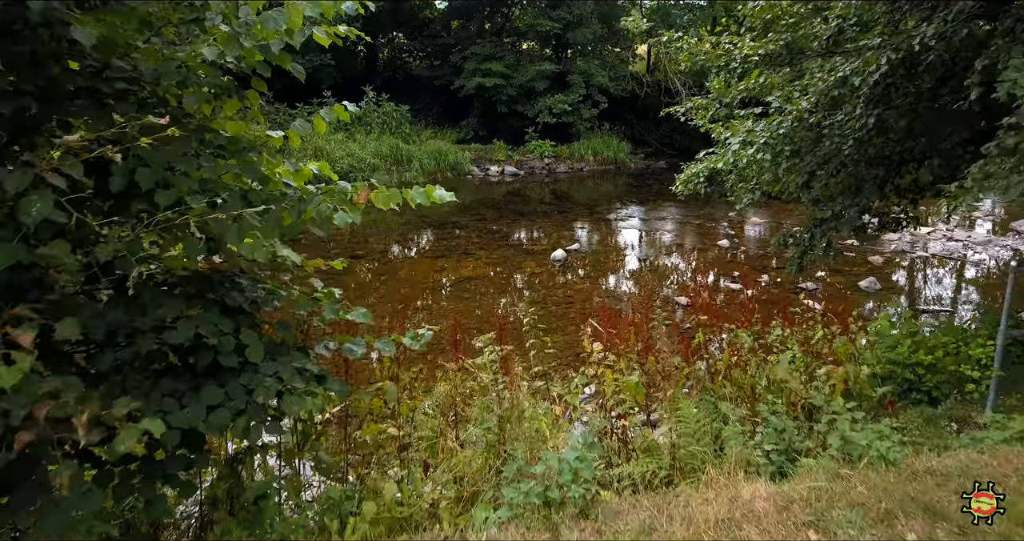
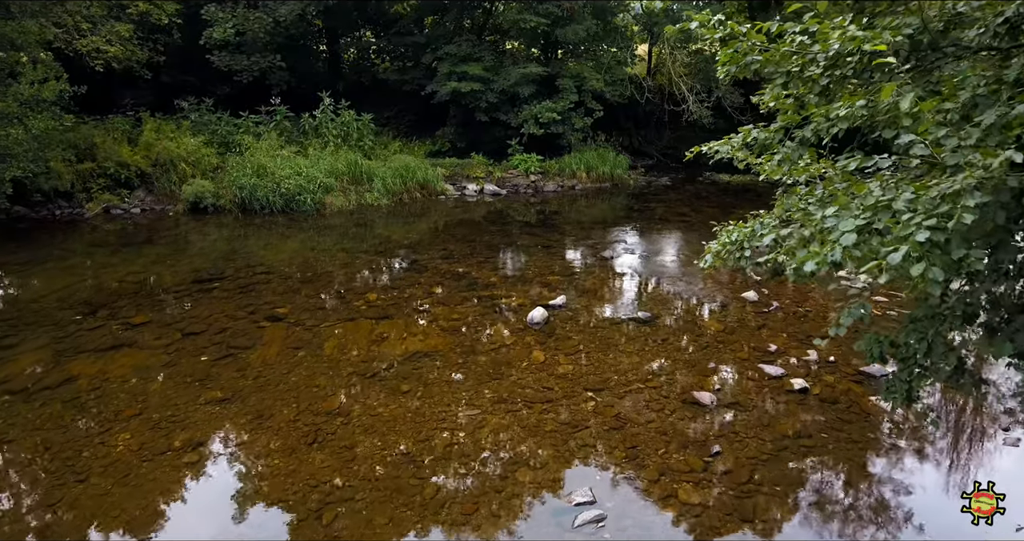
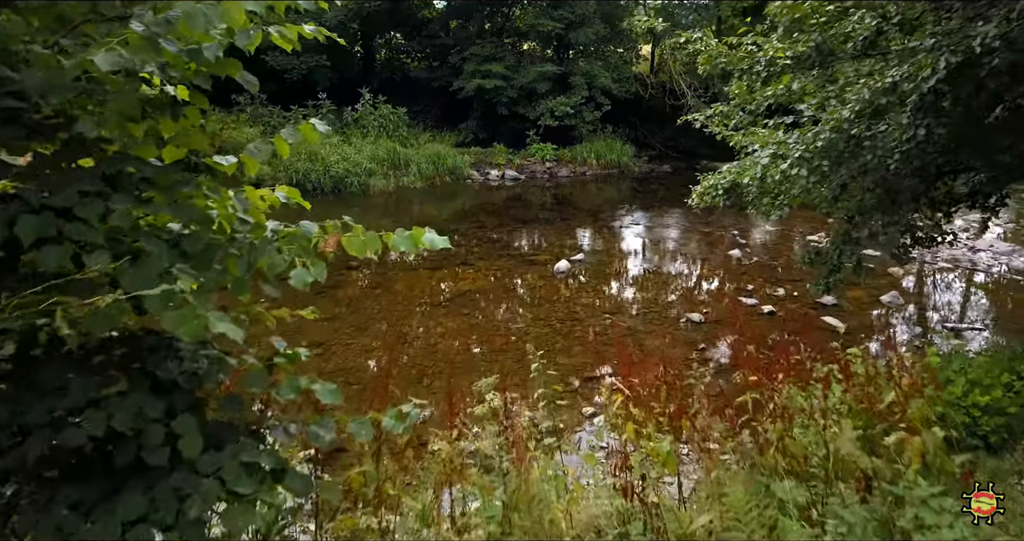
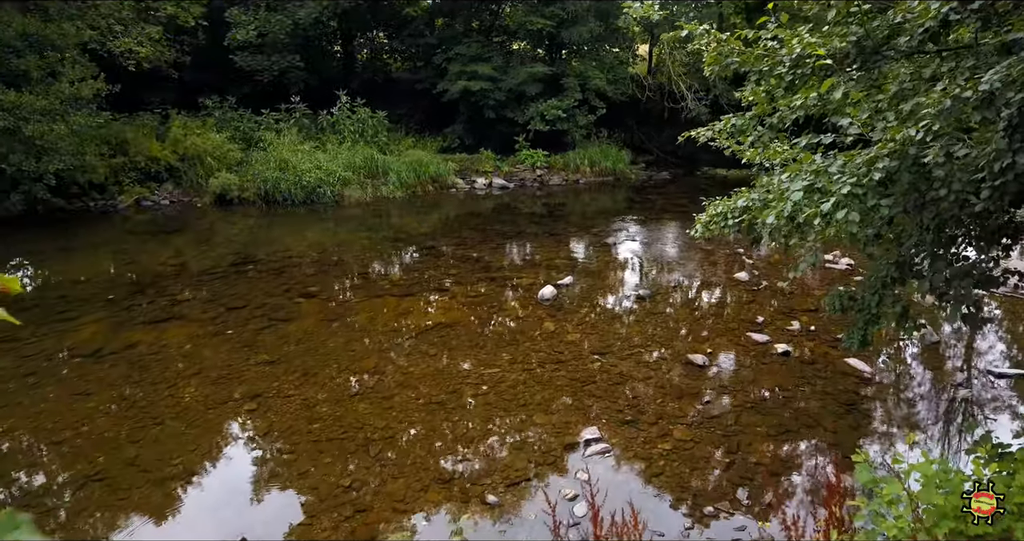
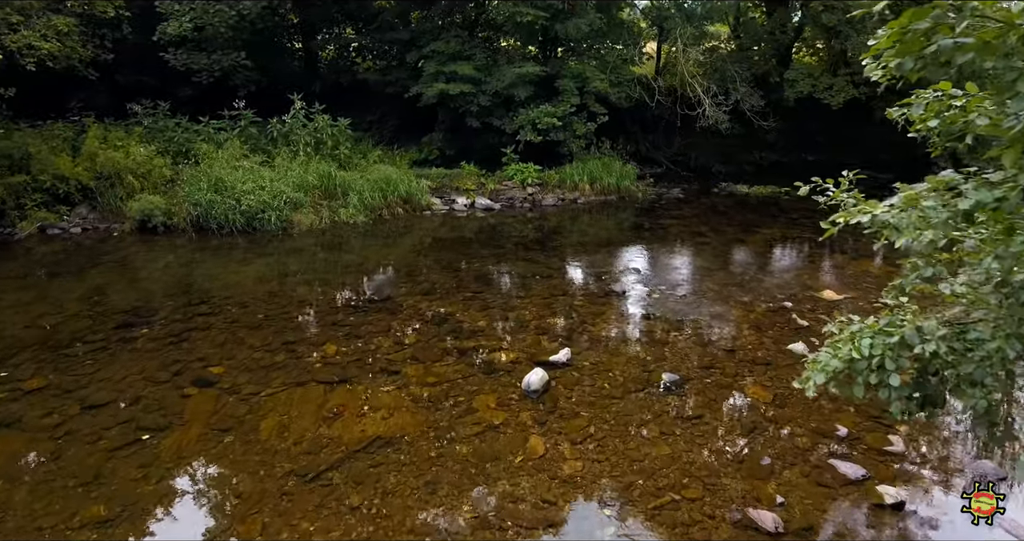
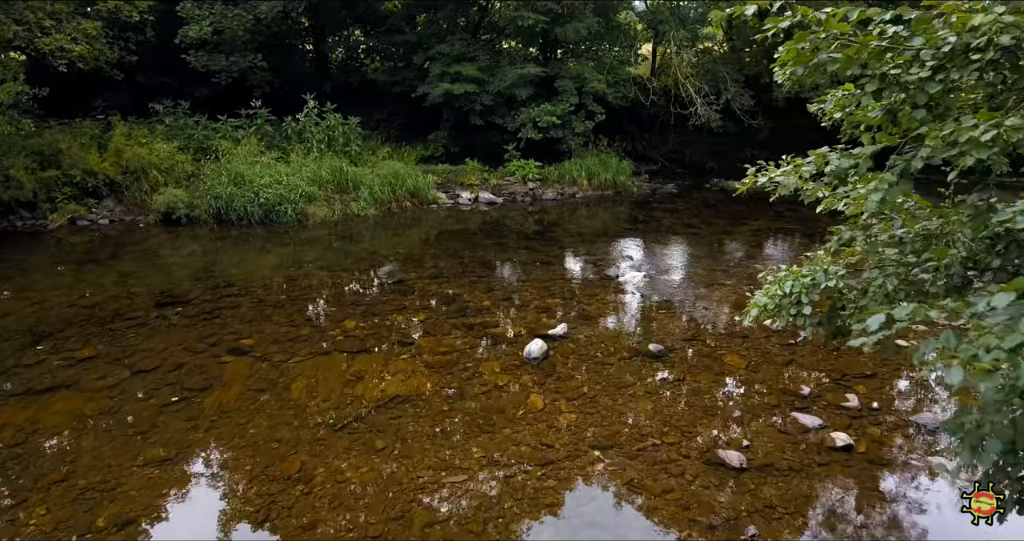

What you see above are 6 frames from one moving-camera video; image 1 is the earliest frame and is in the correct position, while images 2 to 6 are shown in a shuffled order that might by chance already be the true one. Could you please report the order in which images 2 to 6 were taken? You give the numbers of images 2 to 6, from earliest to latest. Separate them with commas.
3, 4, 2, 6, 5
